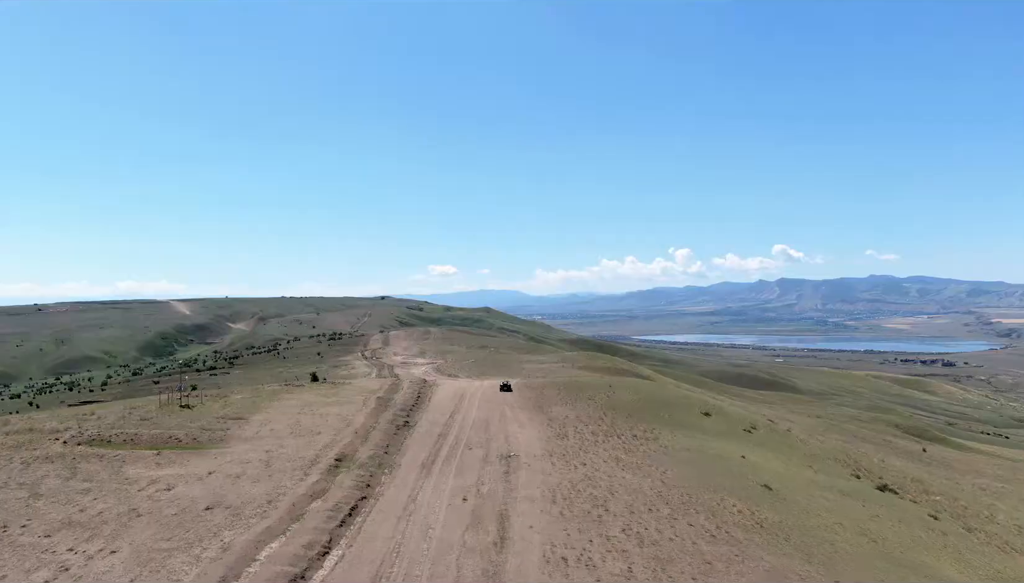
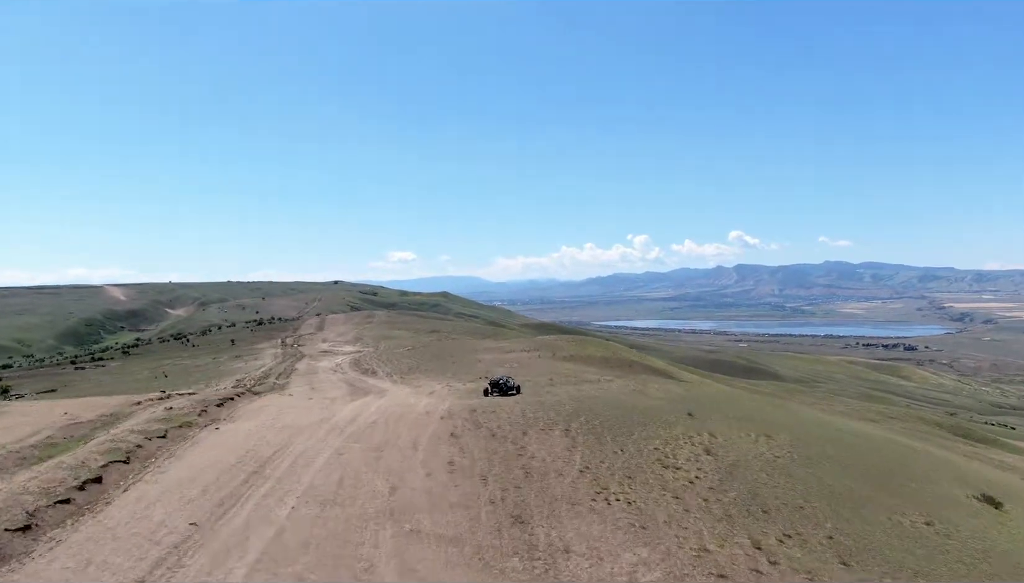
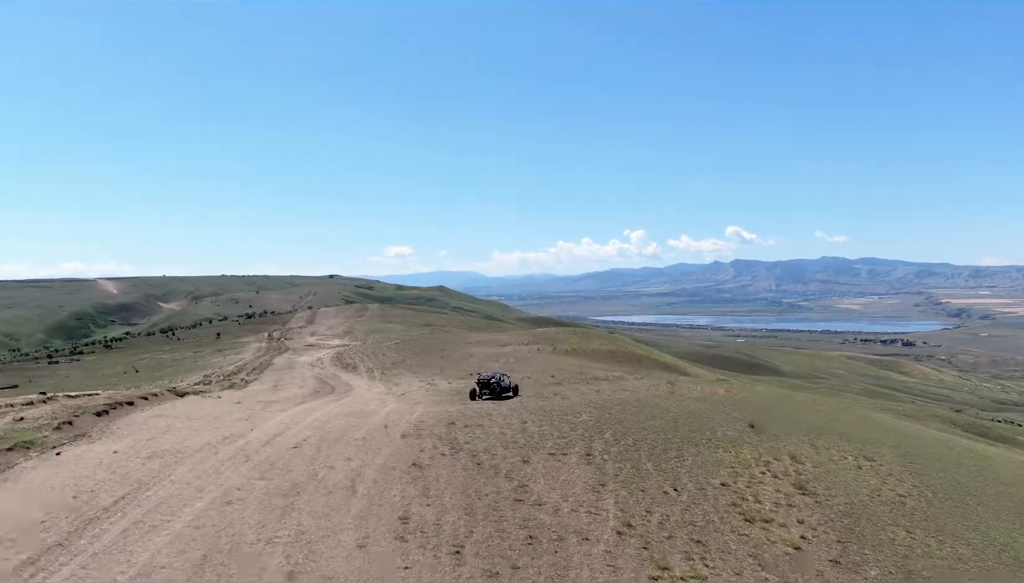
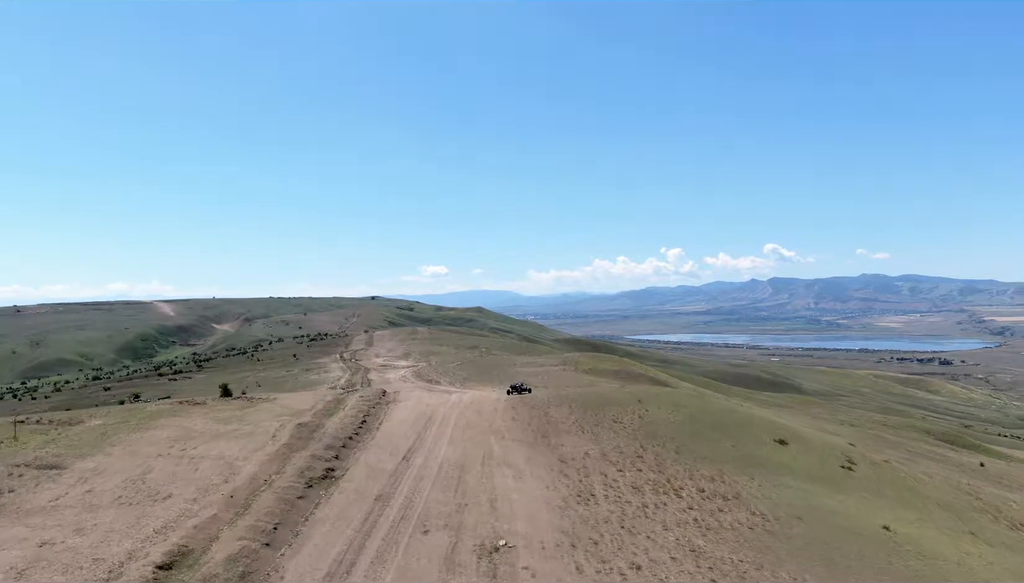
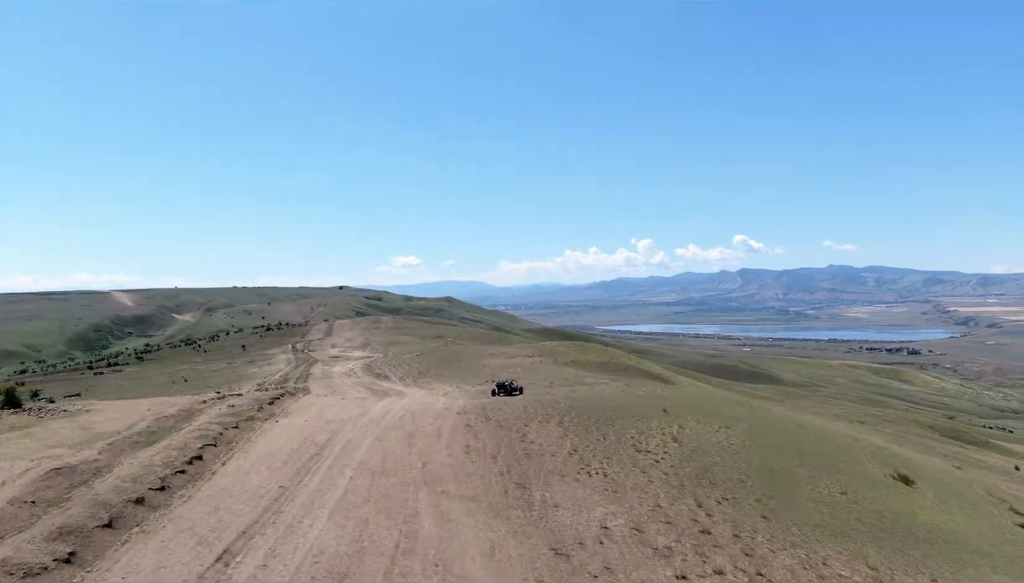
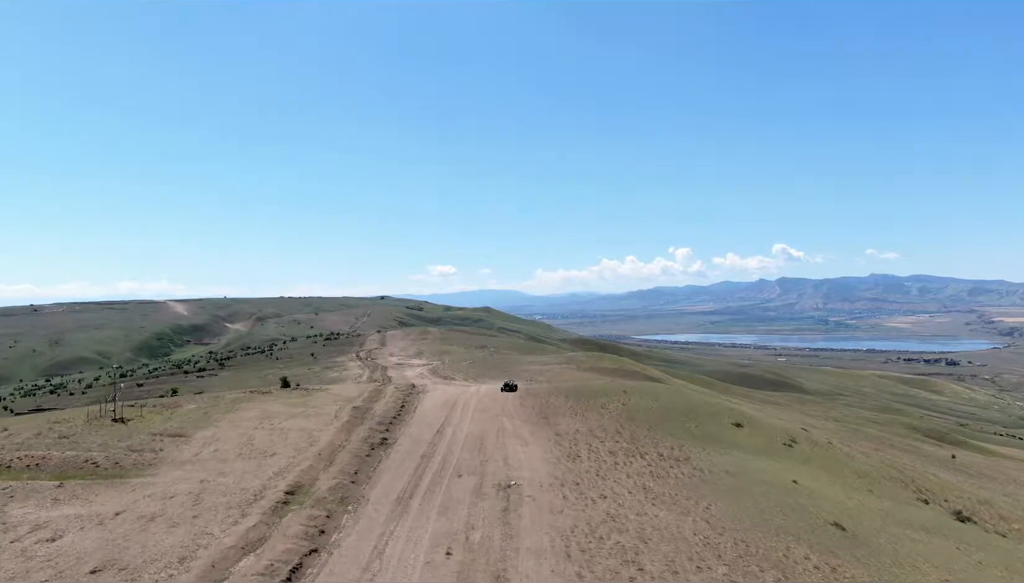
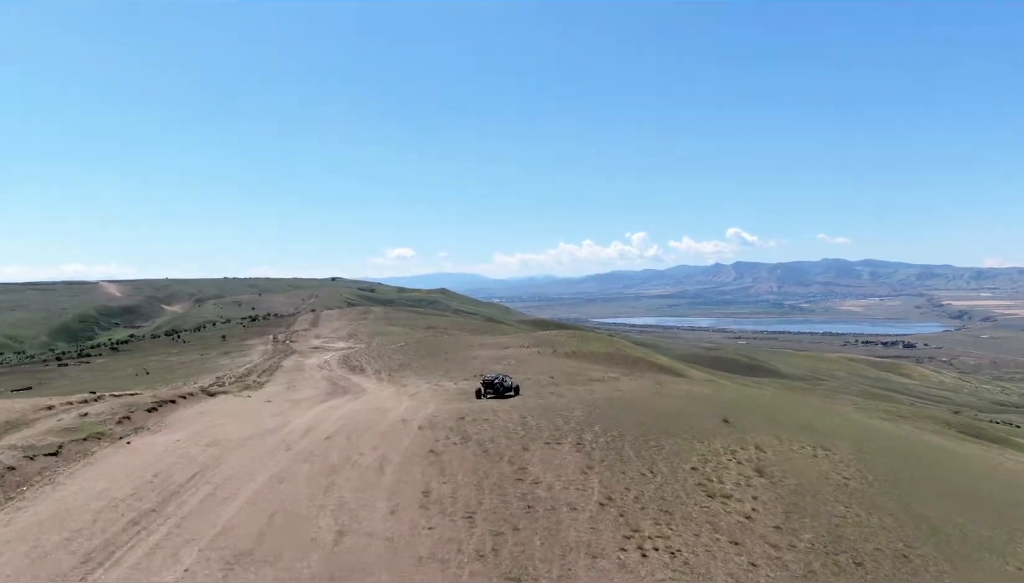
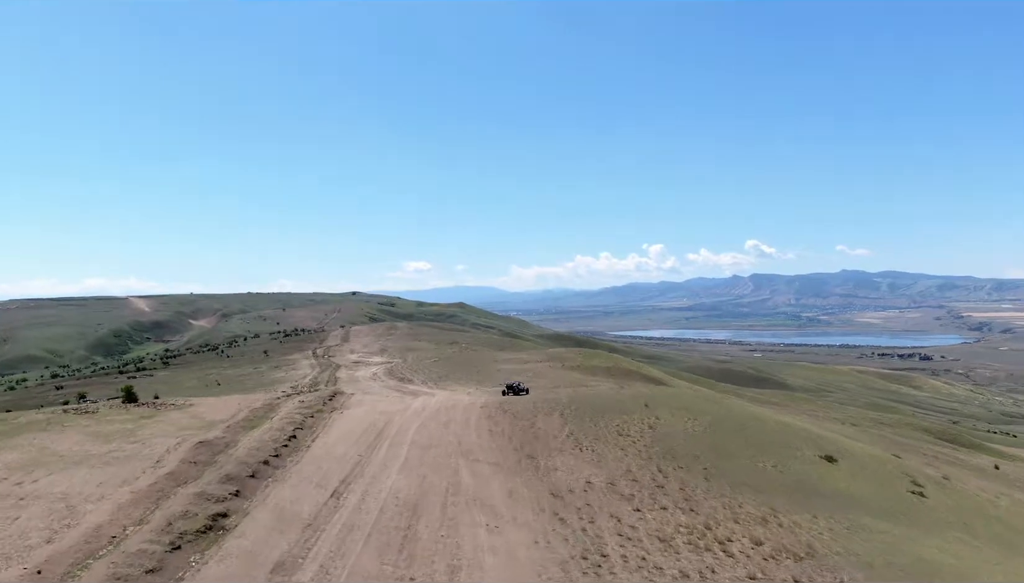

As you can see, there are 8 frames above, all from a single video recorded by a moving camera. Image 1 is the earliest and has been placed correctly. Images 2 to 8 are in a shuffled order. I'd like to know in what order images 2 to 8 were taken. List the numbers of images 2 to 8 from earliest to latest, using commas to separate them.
6, 4, 8, 5, 2, 7, 3
